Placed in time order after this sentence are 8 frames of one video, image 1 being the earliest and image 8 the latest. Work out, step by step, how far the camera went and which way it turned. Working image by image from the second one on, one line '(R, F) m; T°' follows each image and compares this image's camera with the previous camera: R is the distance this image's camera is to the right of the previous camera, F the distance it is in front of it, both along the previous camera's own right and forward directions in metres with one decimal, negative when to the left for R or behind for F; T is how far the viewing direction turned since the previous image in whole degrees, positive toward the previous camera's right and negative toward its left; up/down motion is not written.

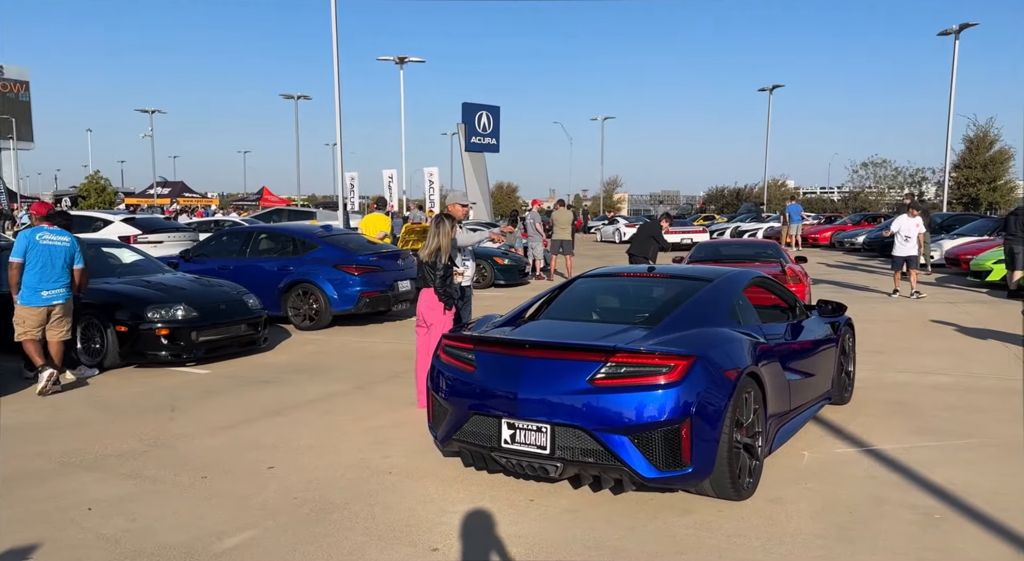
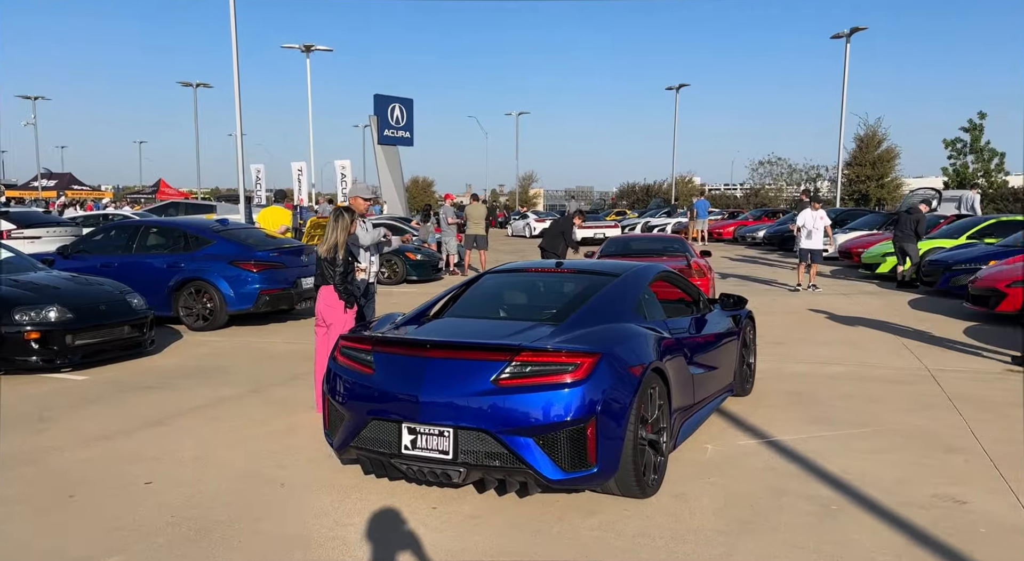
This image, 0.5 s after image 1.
(+0.1, +0.2) m; +7°
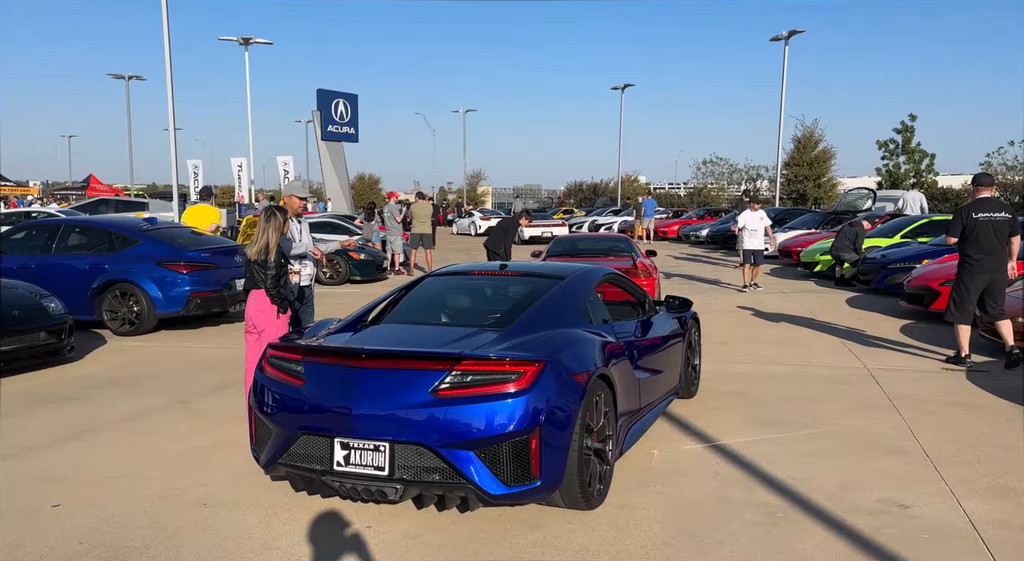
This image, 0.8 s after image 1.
(0.0, +0.2) m; +4°
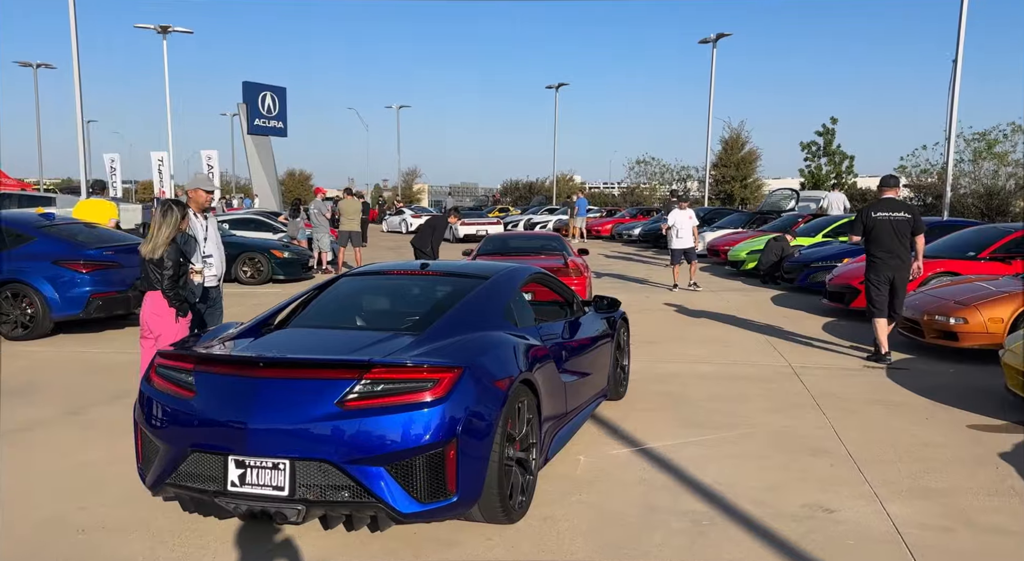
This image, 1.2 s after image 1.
(+0.1, +0.2) m; +5°
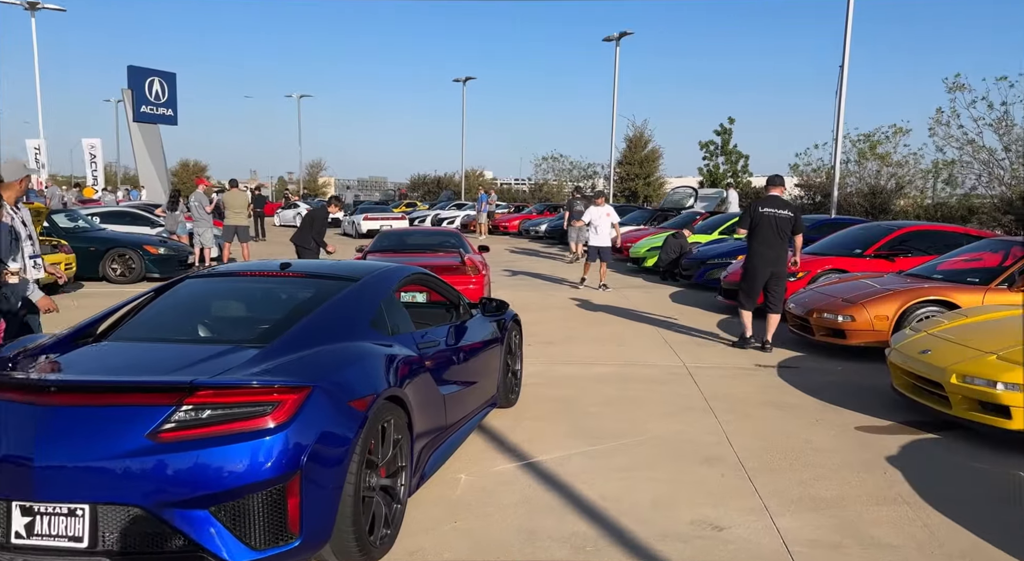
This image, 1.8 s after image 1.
(+0.2, +0.4) m; +7°
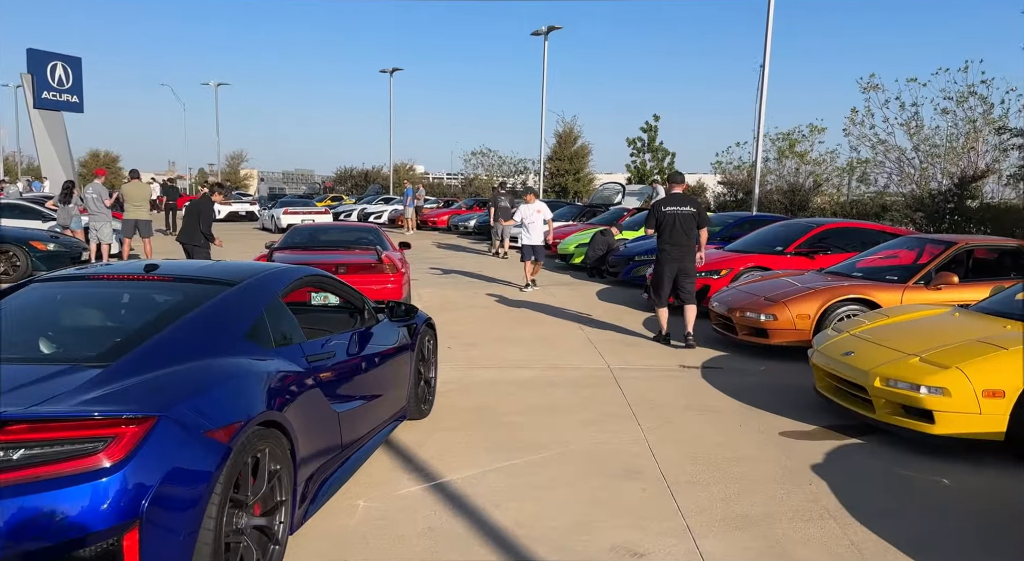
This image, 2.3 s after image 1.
(+0.2, +0.4) m; +6°
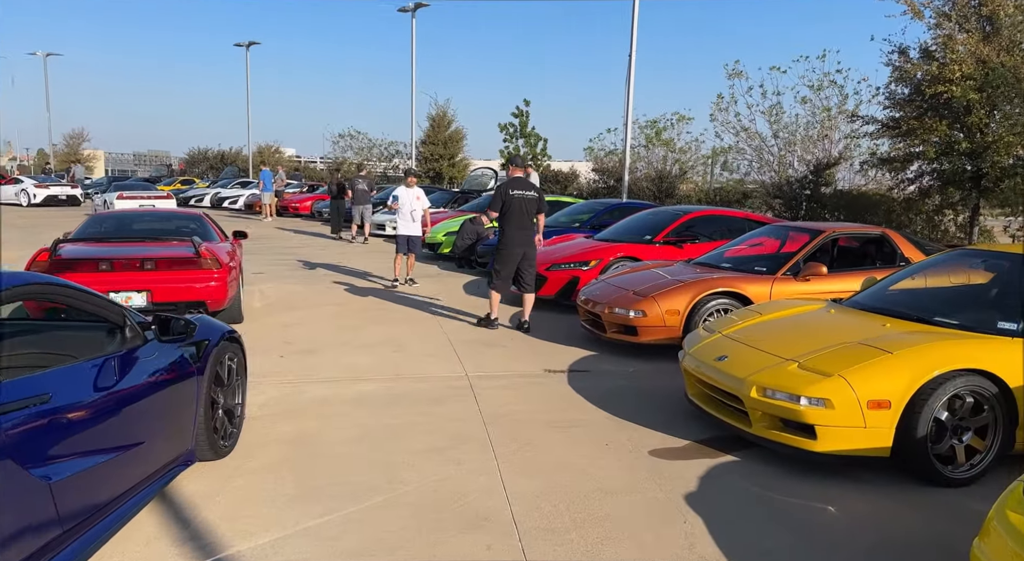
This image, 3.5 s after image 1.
(+0.3, +0.8) m; +10°
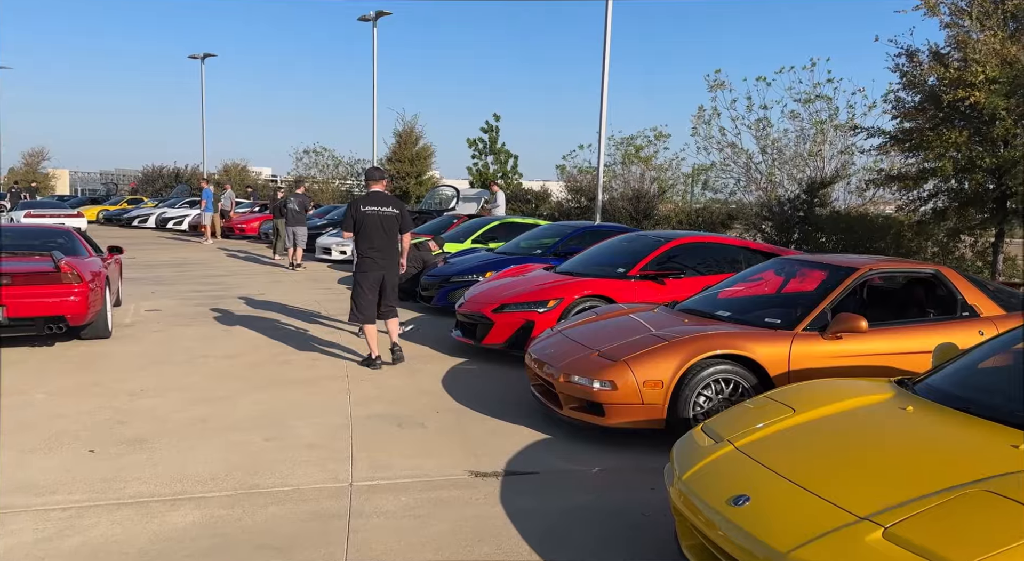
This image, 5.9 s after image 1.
(+0.4, +1.8) m; +2°
